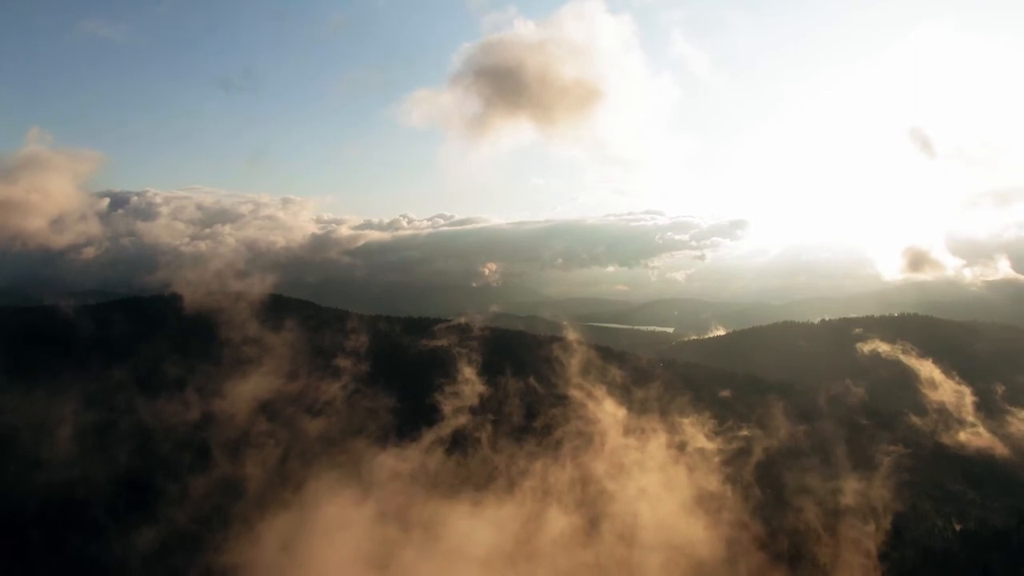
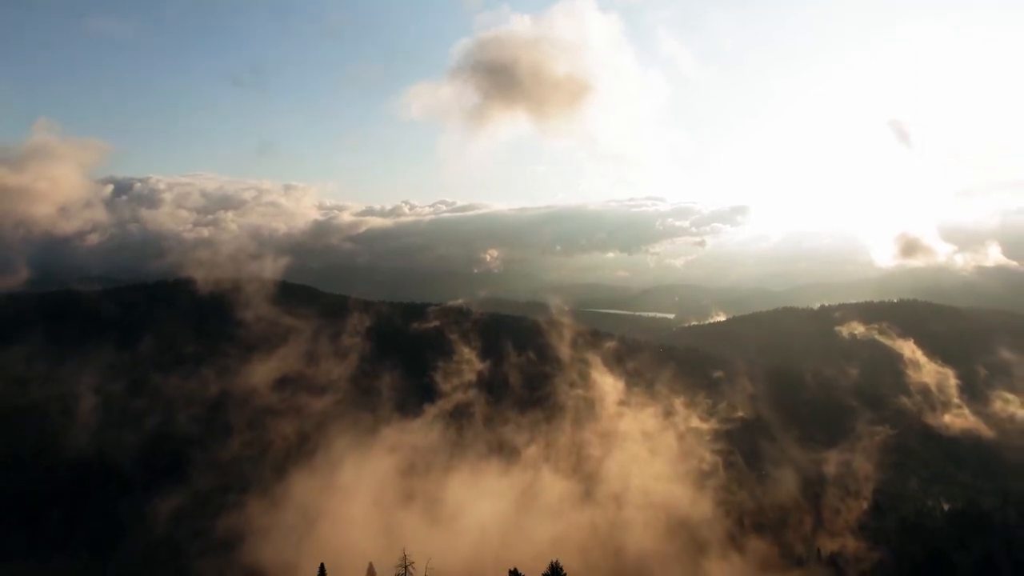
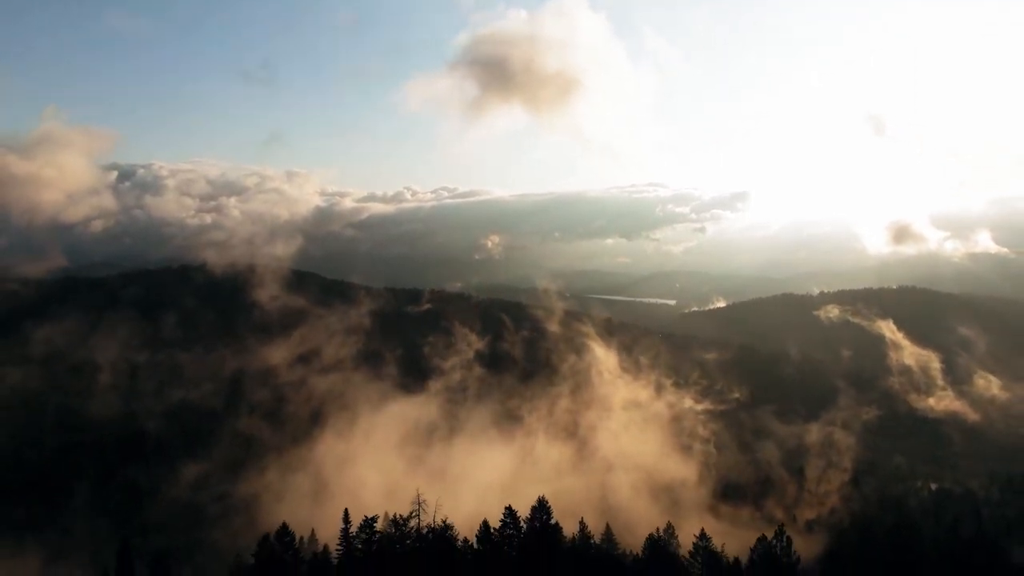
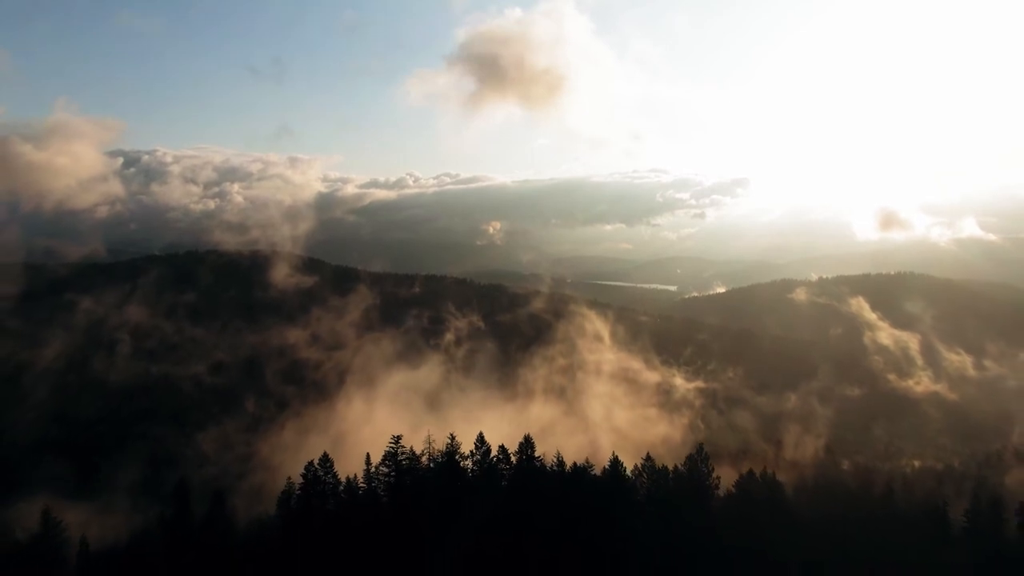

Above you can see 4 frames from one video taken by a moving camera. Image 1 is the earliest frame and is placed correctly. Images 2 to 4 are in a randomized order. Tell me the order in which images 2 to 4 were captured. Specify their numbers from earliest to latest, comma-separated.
2, 3, 4
